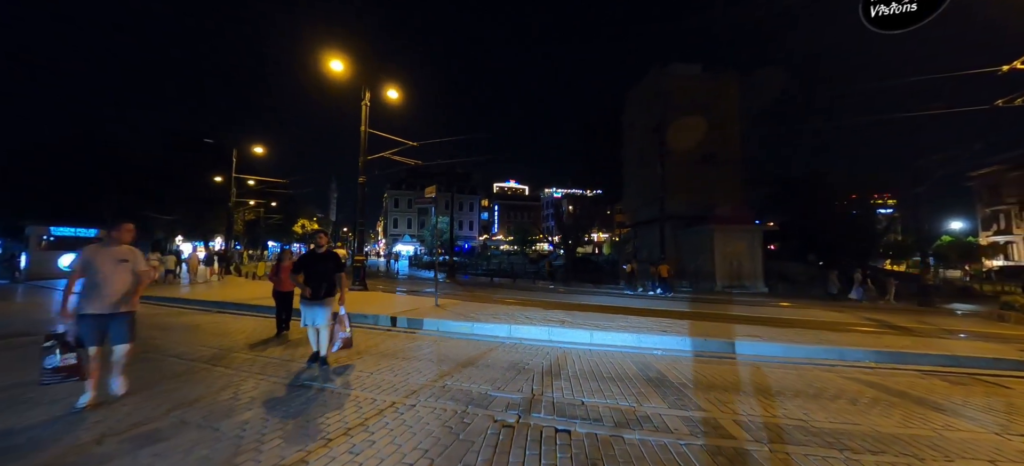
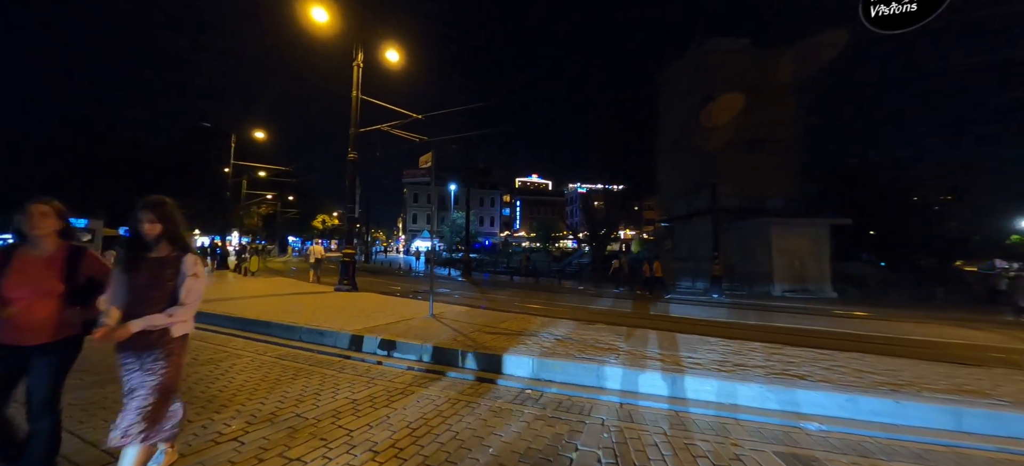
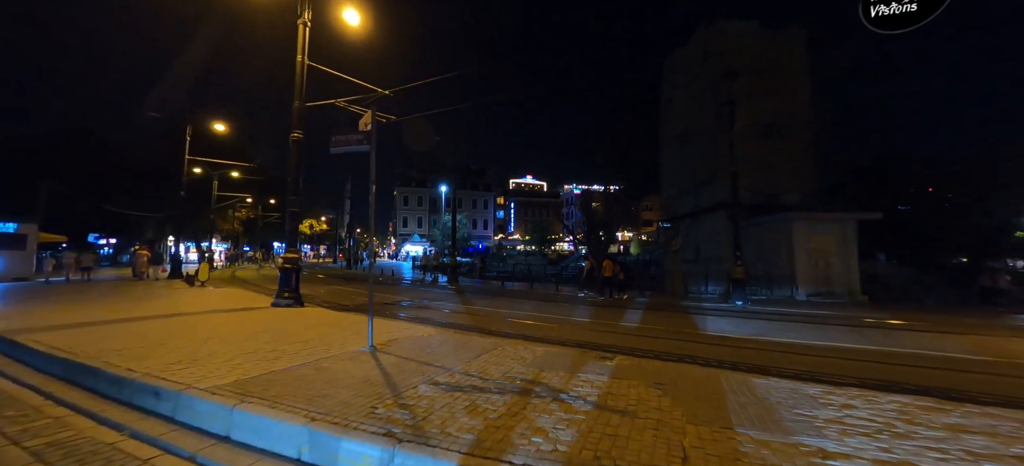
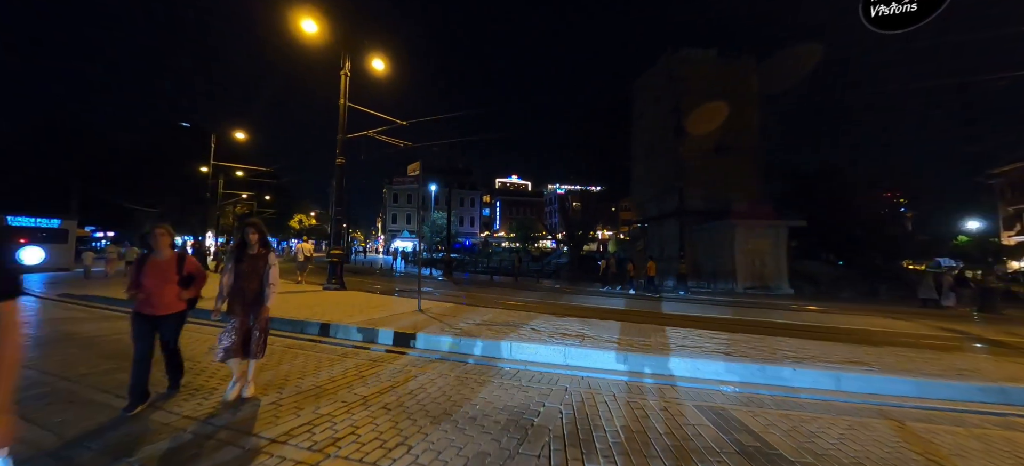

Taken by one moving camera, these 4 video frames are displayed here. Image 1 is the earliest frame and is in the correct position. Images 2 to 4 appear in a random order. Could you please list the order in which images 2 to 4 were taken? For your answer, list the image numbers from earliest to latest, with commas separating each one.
4, 2, 3
